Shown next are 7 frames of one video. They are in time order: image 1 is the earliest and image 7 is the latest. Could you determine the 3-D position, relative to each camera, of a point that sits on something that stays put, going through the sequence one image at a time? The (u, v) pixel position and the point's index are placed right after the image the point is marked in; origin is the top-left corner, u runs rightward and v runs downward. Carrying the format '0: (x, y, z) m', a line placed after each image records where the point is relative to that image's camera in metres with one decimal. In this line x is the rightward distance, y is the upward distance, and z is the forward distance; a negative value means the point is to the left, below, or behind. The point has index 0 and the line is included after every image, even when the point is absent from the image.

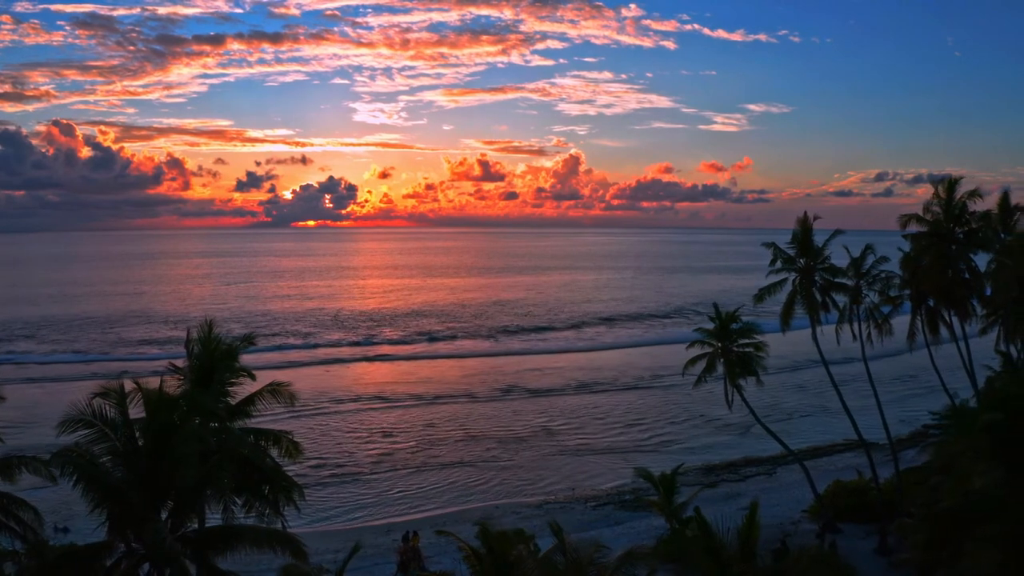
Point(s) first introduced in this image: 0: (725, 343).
0: (+5.3, -1.4, +17.7) m
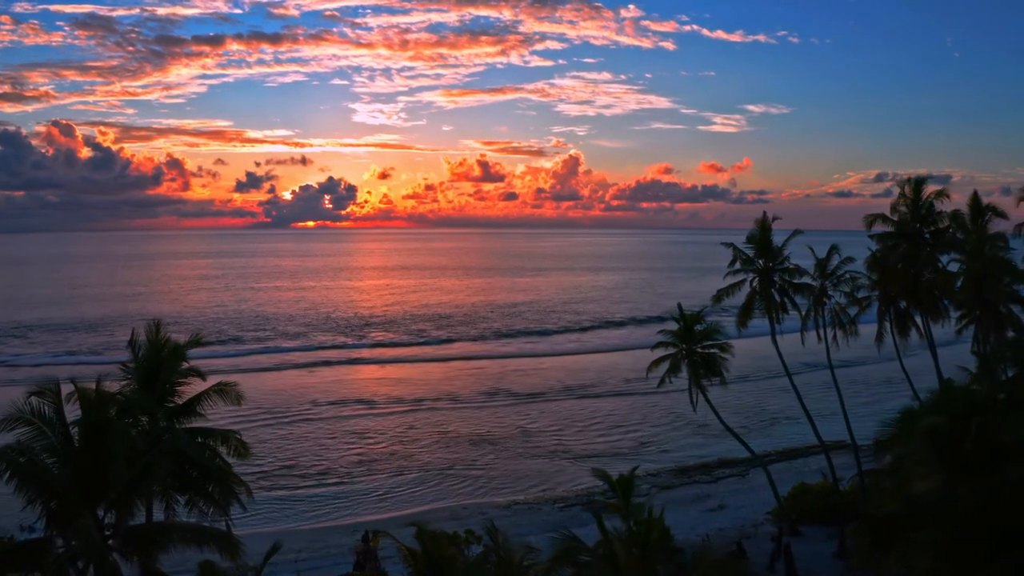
0: (+4.4, -1.4, +17.6) m
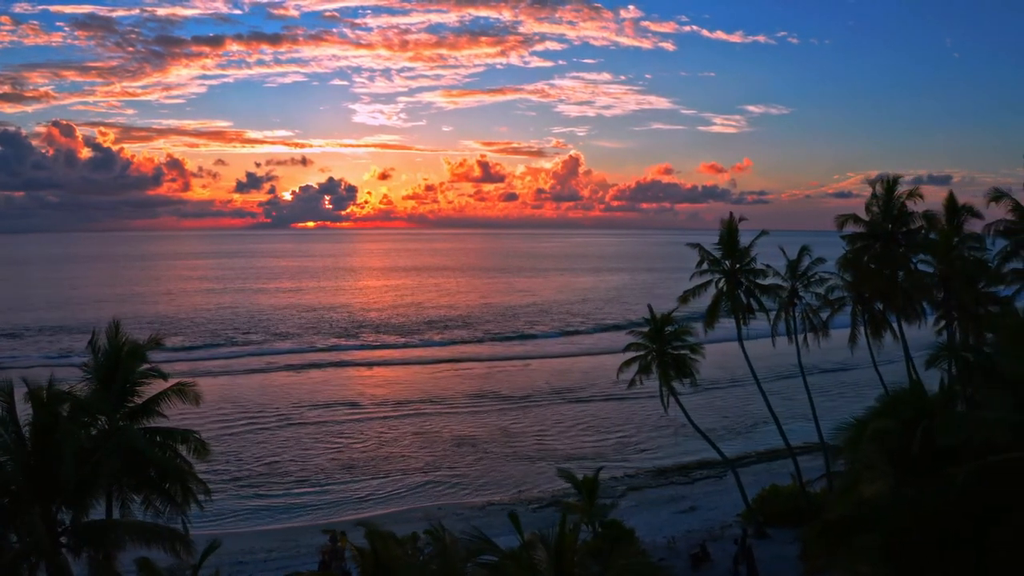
0: (+3.6, -1.4, +17.5) m
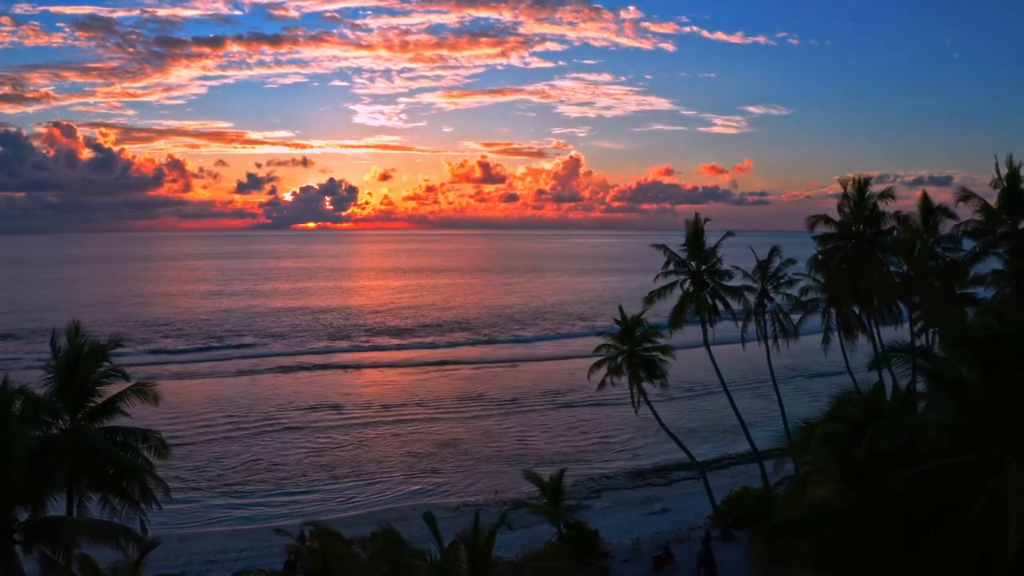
0: (+2.9, -1.4, +17.4) m
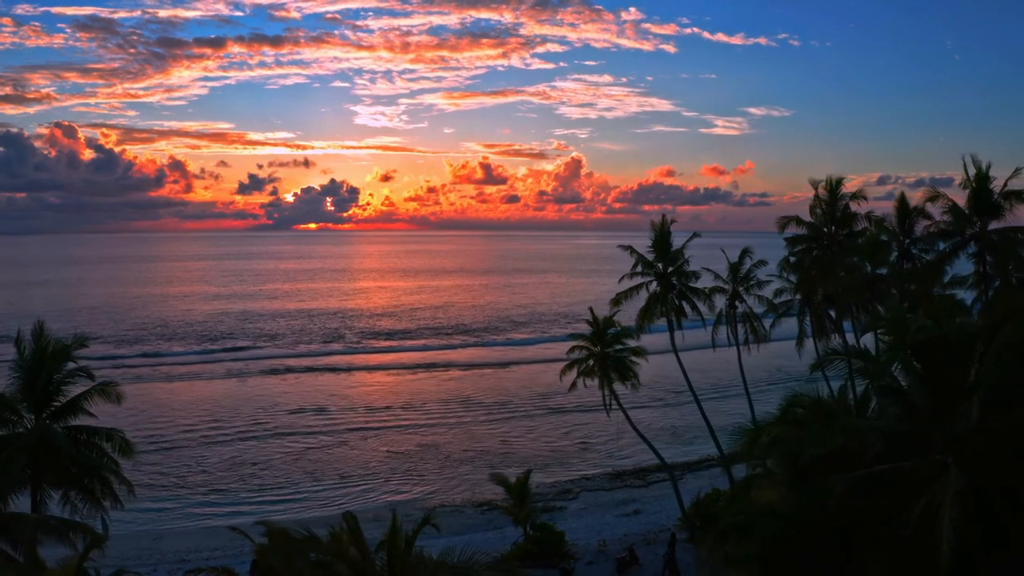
0: (+2.2, -1.4, +17.4) m
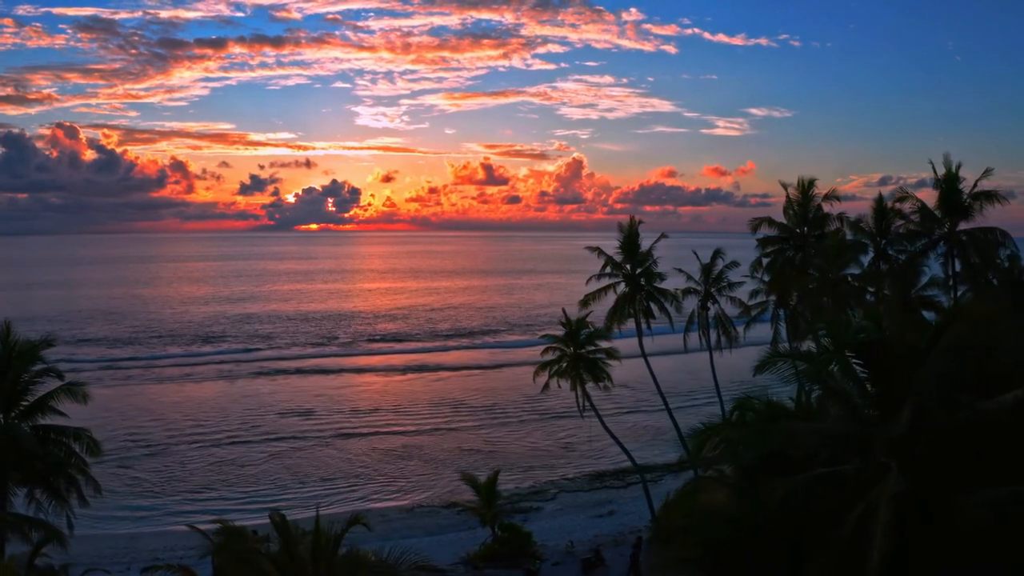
0: (+1.5, -1.5, +17.4) m
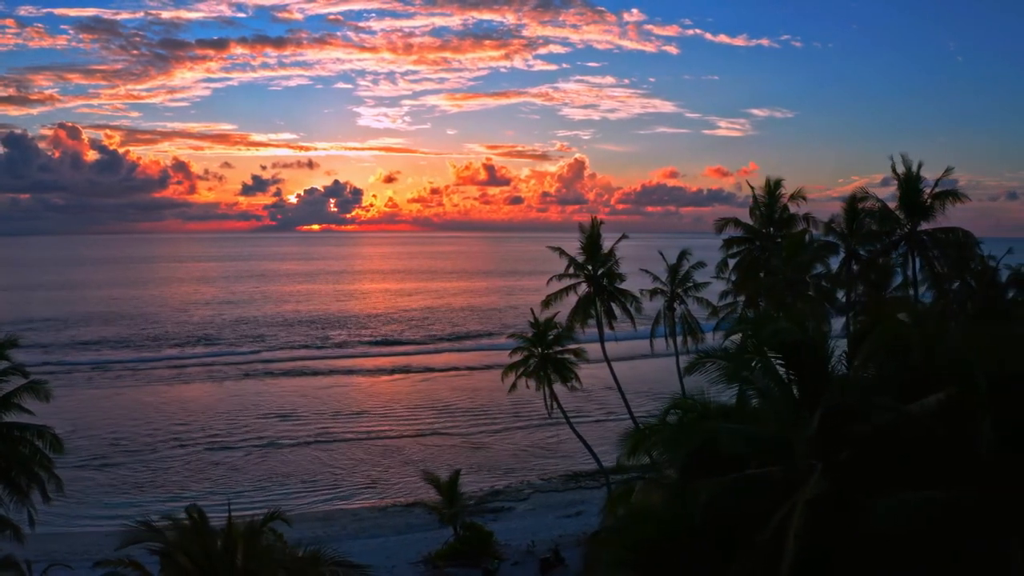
0: (+0.7, -1.5, +17.5) m
